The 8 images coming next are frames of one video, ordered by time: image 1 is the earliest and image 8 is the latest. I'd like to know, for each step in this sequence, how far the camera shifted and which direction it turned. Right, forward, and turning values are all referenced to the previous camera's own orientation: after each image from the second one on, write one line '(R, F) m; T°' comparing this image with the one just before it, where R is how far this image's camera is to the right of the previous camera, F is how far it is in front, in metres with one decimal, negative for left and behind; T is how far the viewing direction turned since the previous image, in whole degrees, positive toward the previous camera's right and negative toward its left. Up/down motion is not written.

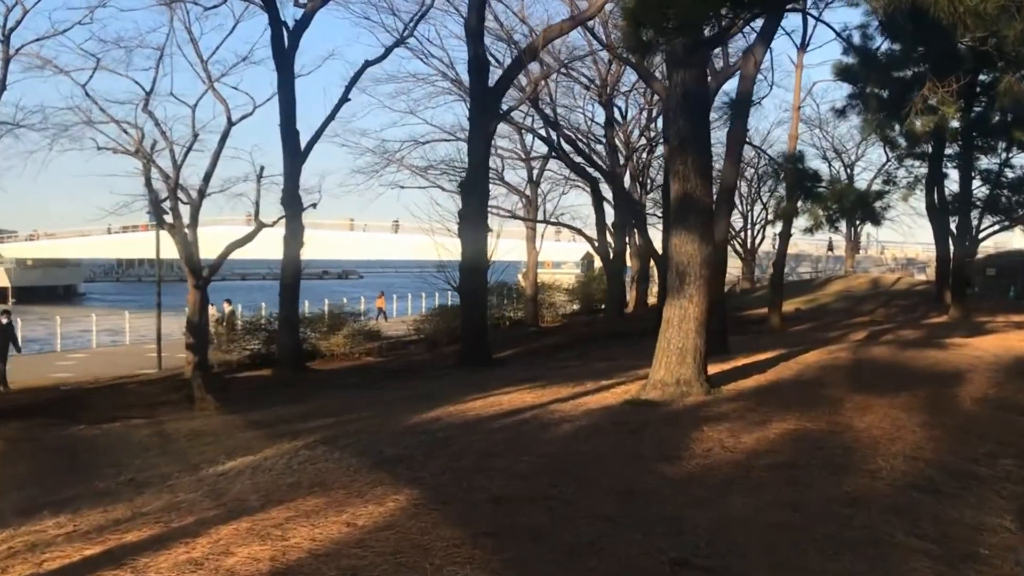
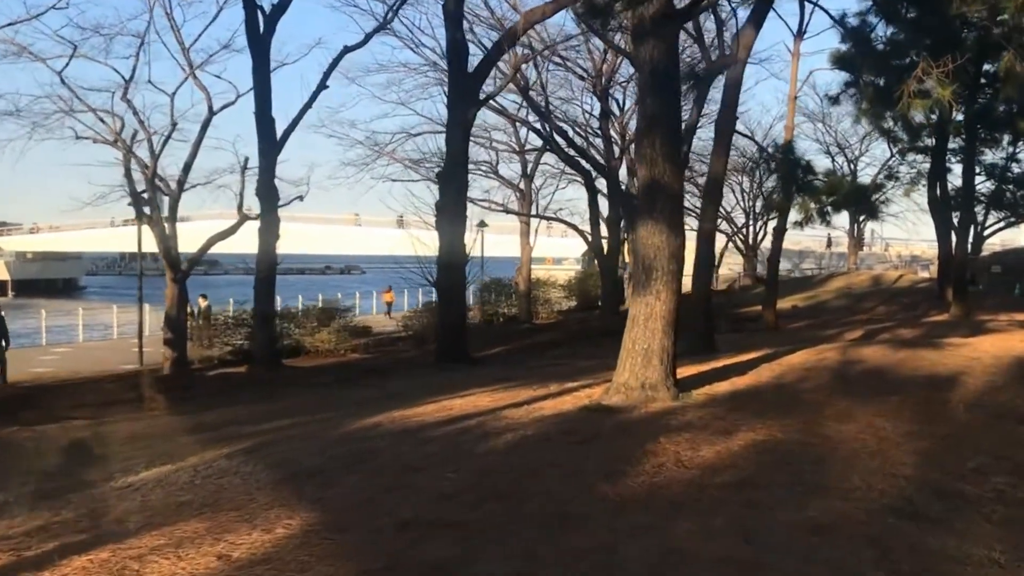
(+0.5, +0.9) m; 0°
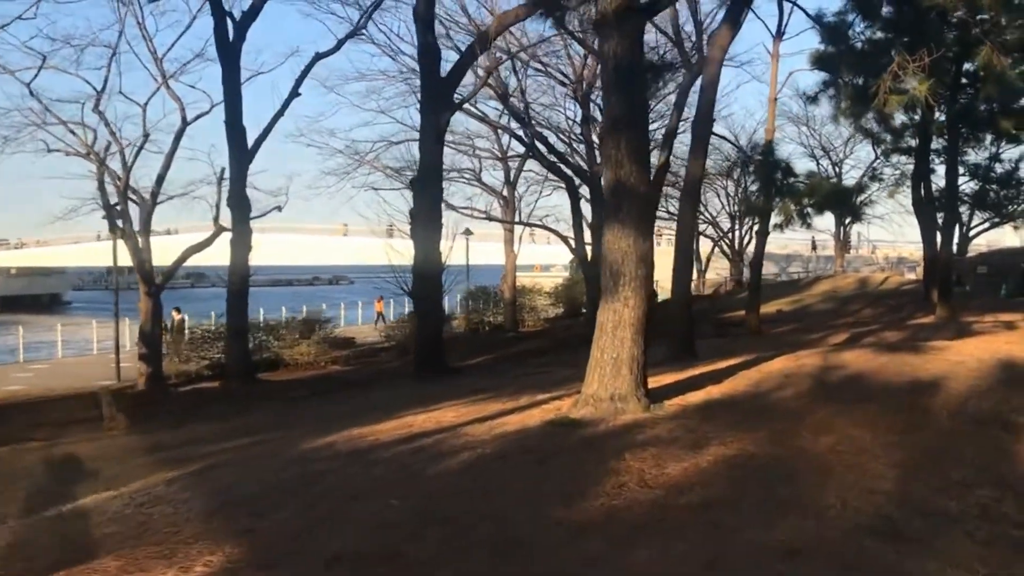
(+0.3, +0.4) m; +1°
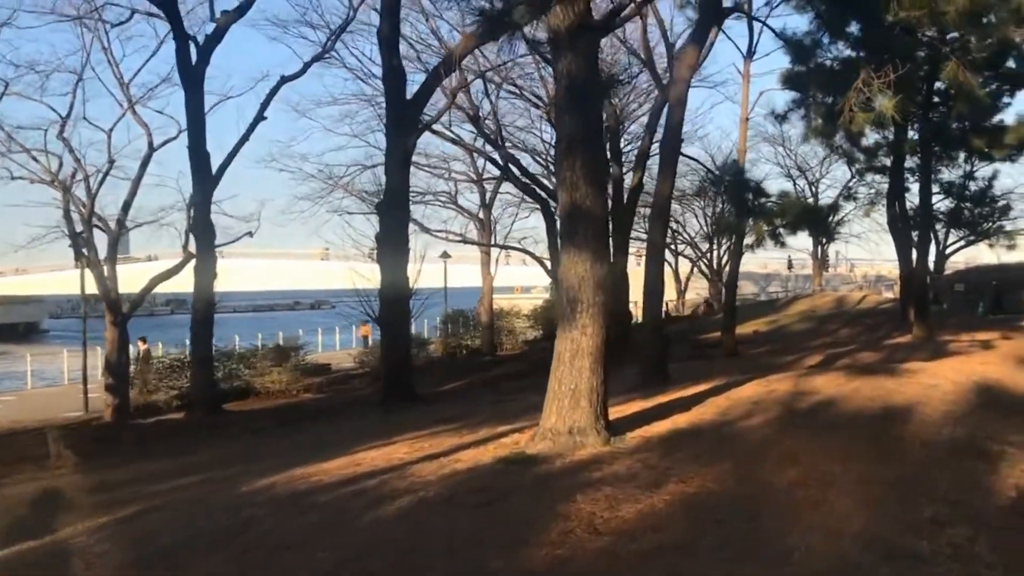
(+0.3, +0.4) m; +1°
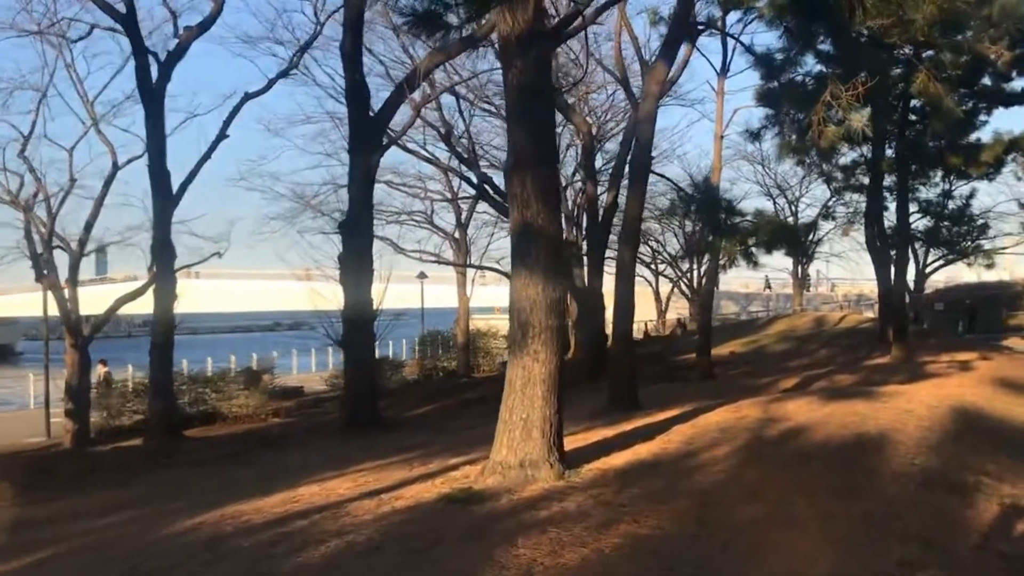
(+0.3, +0.6) m; +1°
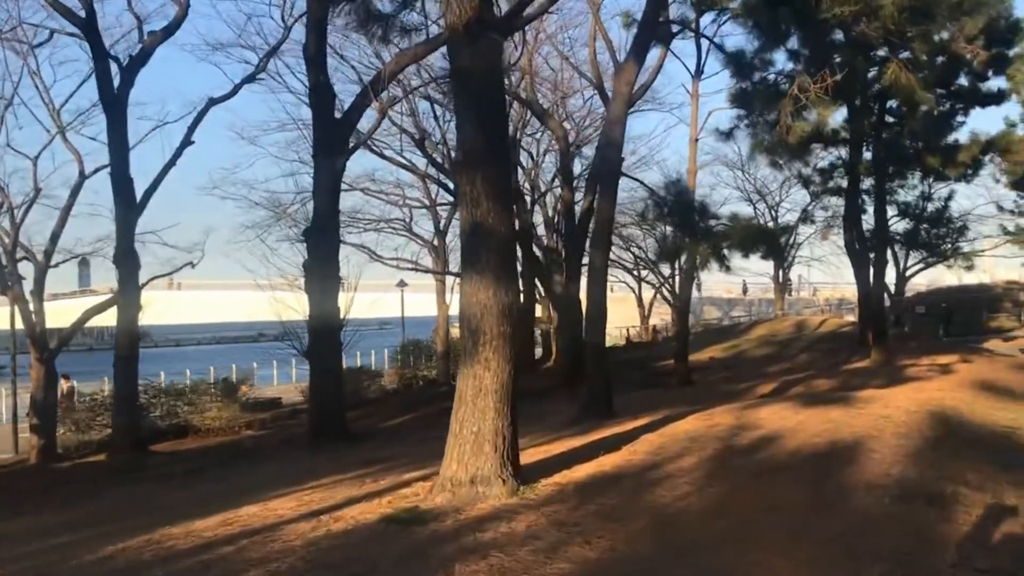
(+0.3, +0.4) m; +1°
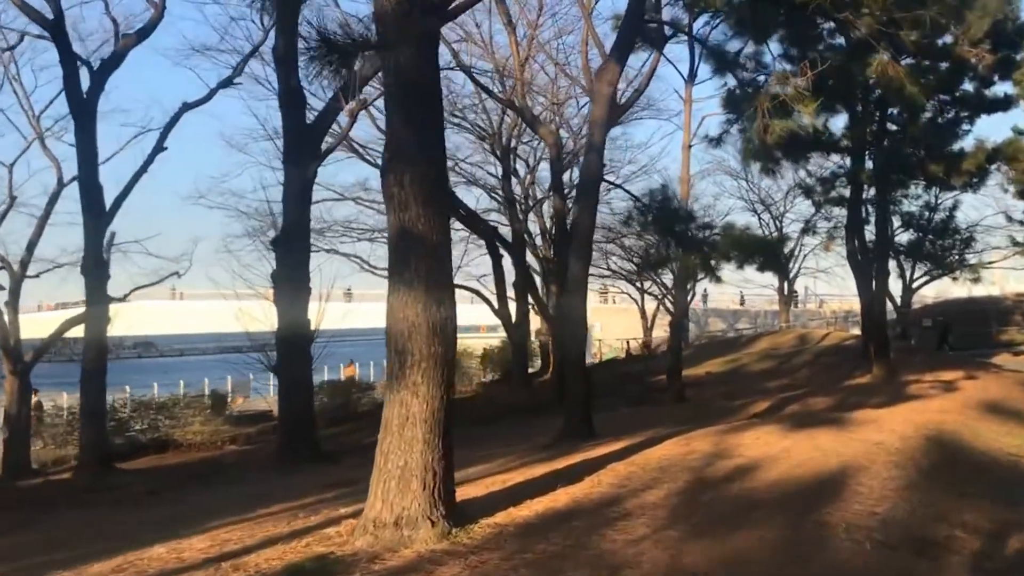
(+0.5, +0.9) m; -1°
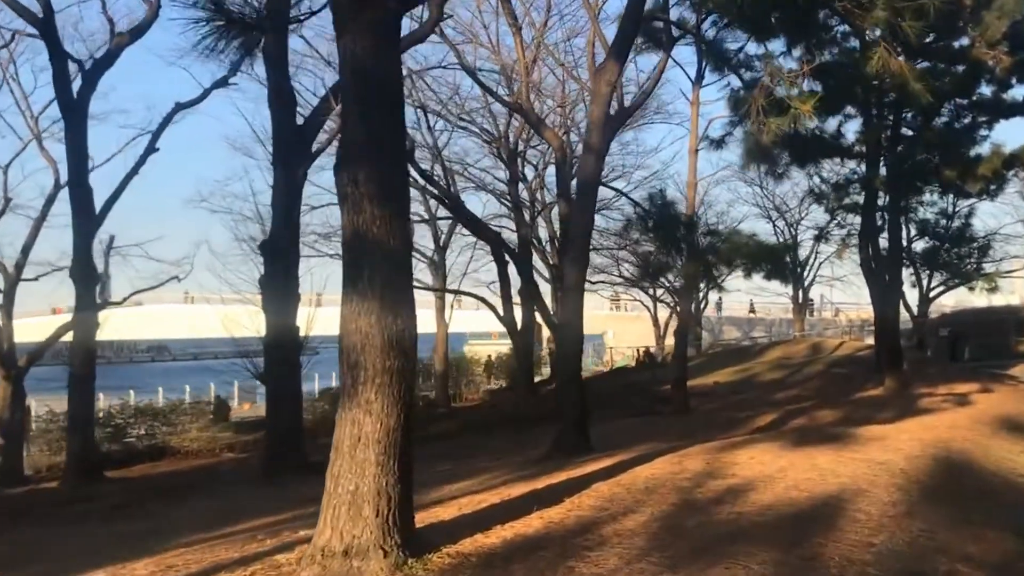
(+0.3, +0.6) m; -1°
